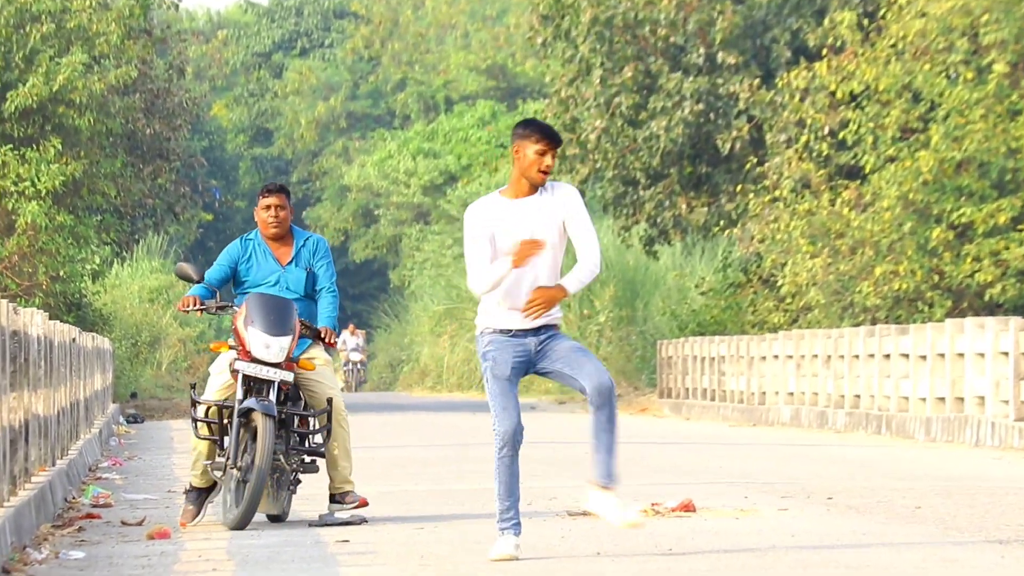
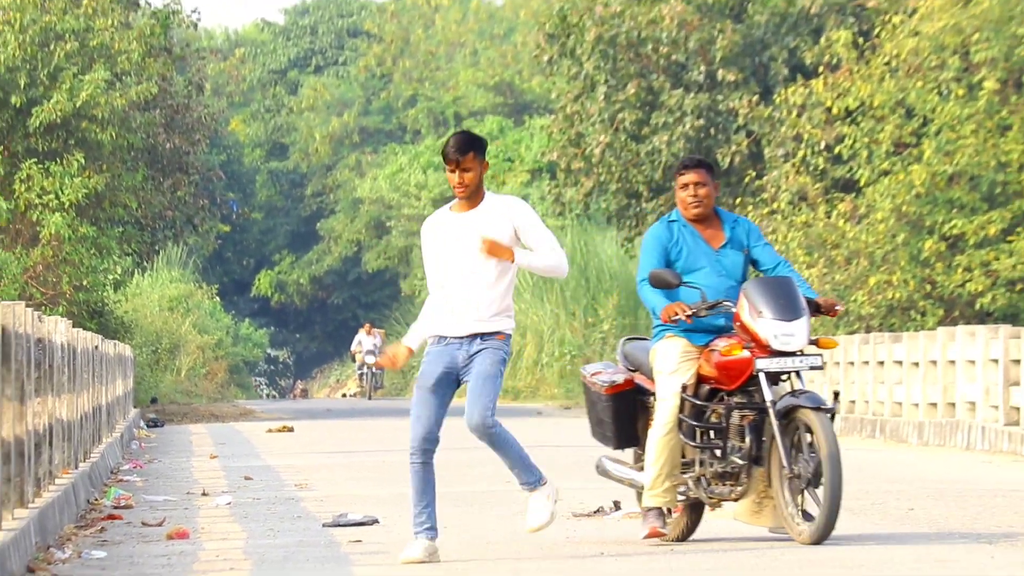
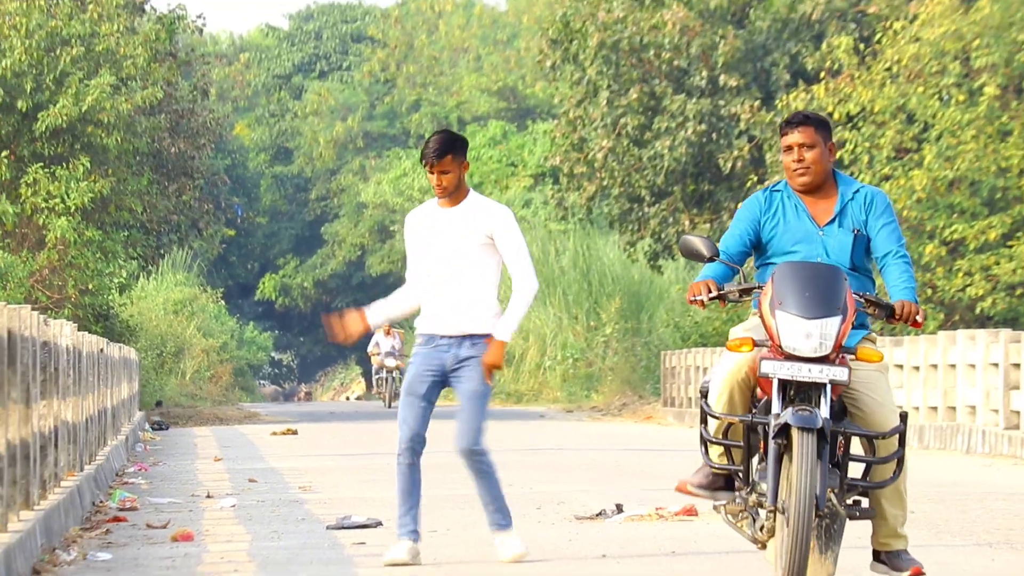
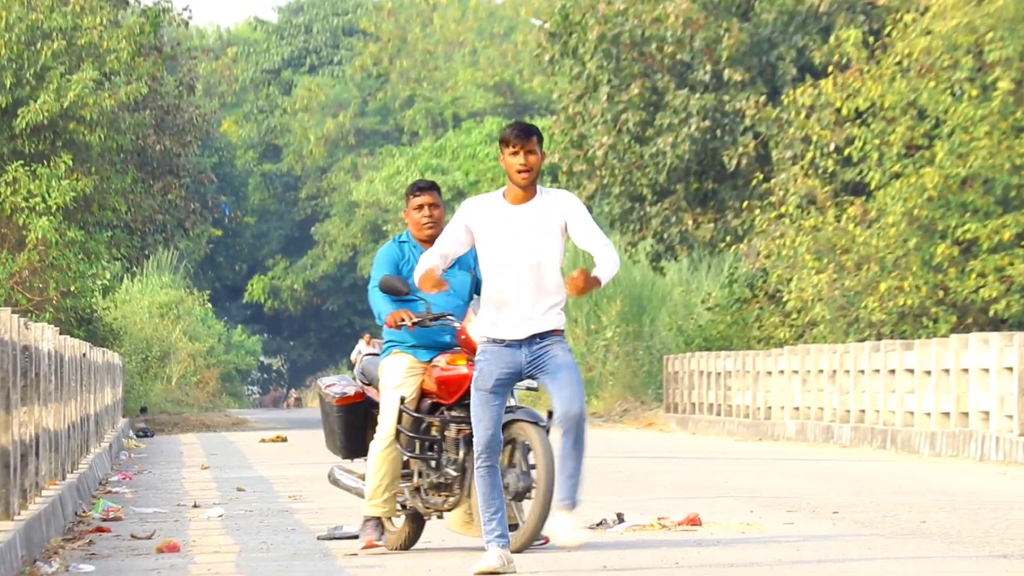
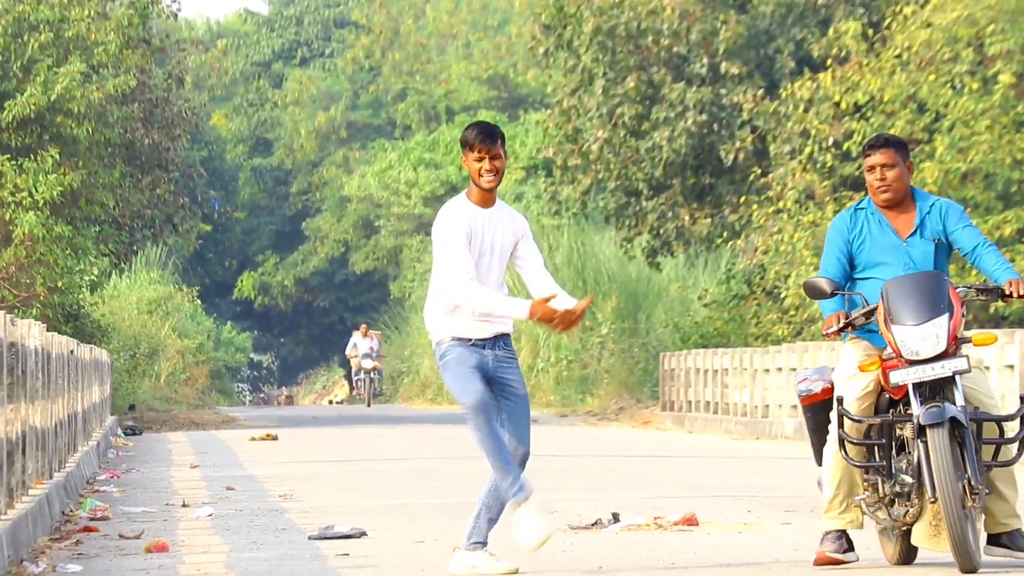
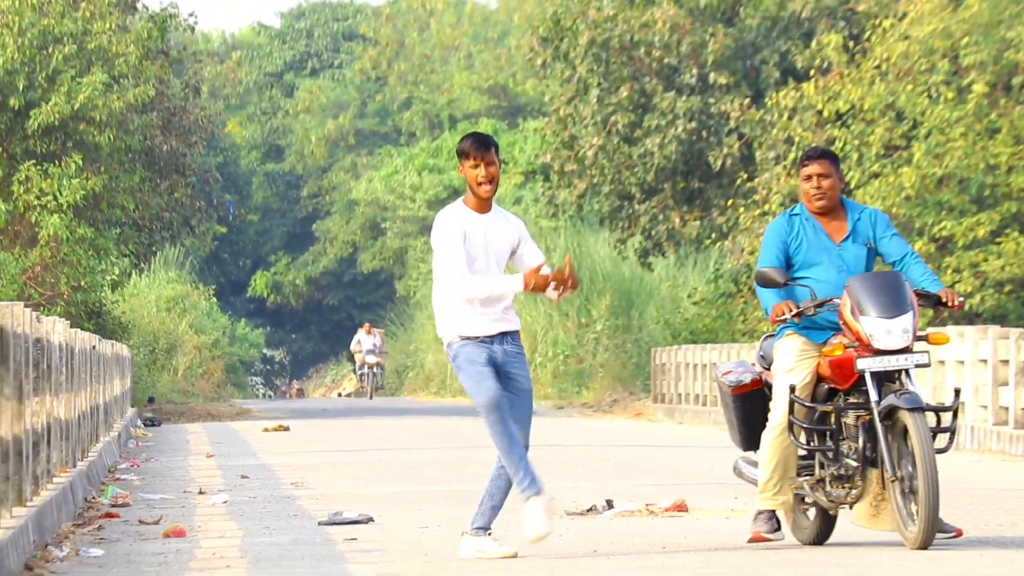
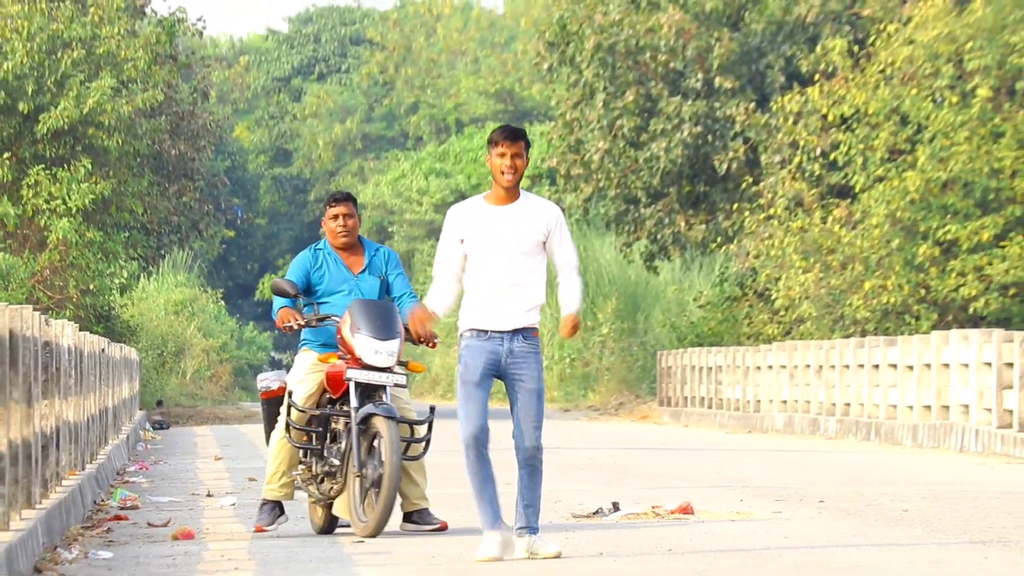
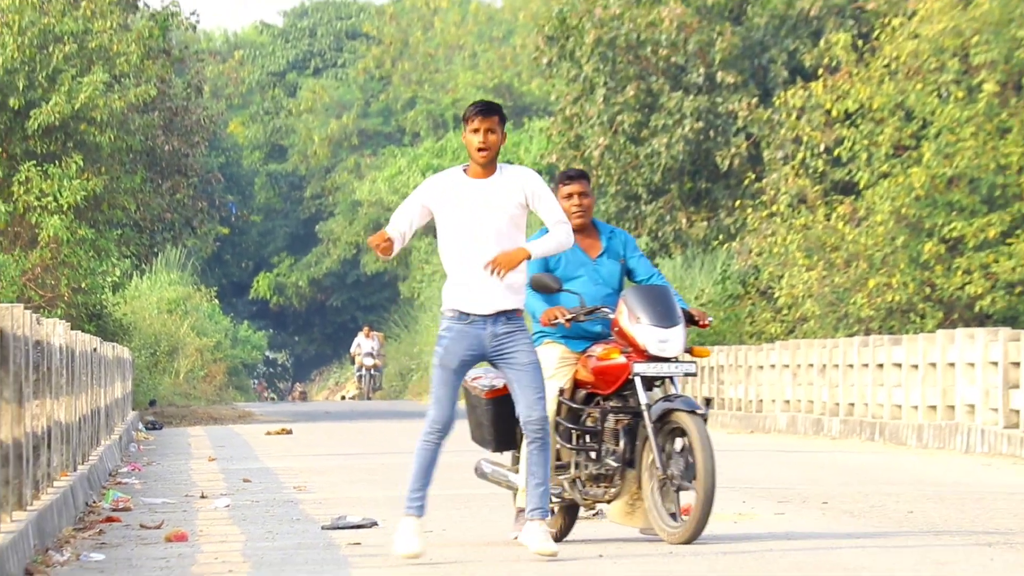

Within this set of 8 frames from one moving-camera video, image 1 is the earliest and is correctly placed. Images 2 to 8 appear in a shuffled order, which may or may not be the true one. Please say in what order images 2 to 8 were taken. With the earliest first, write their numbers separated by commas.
7, 4, 8, 2, 6, 5, 3
